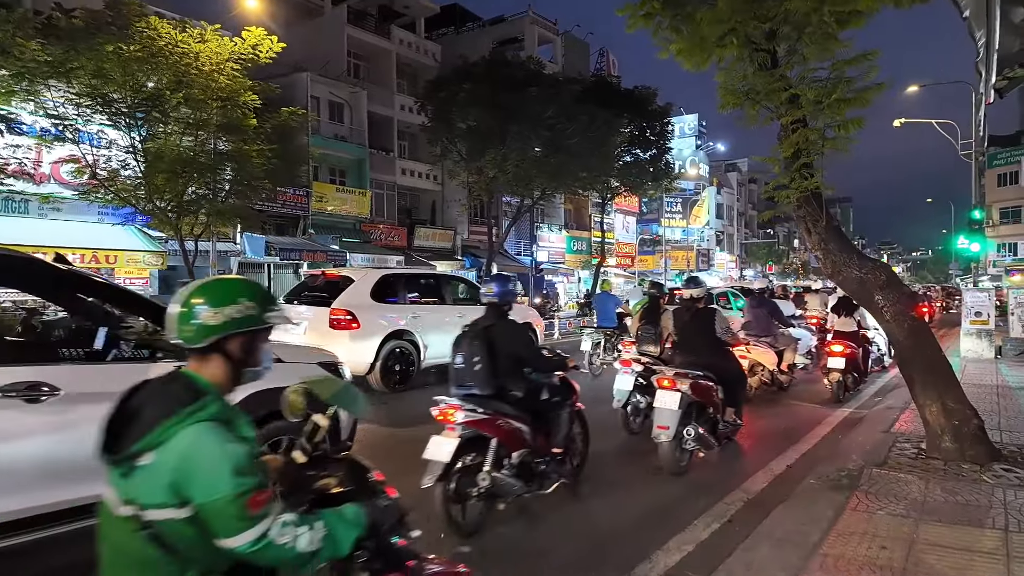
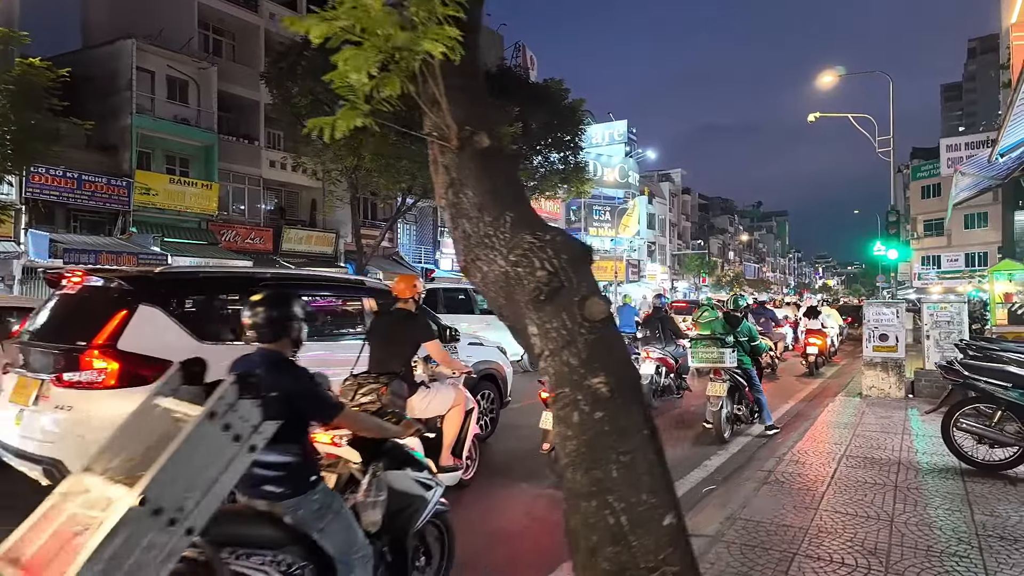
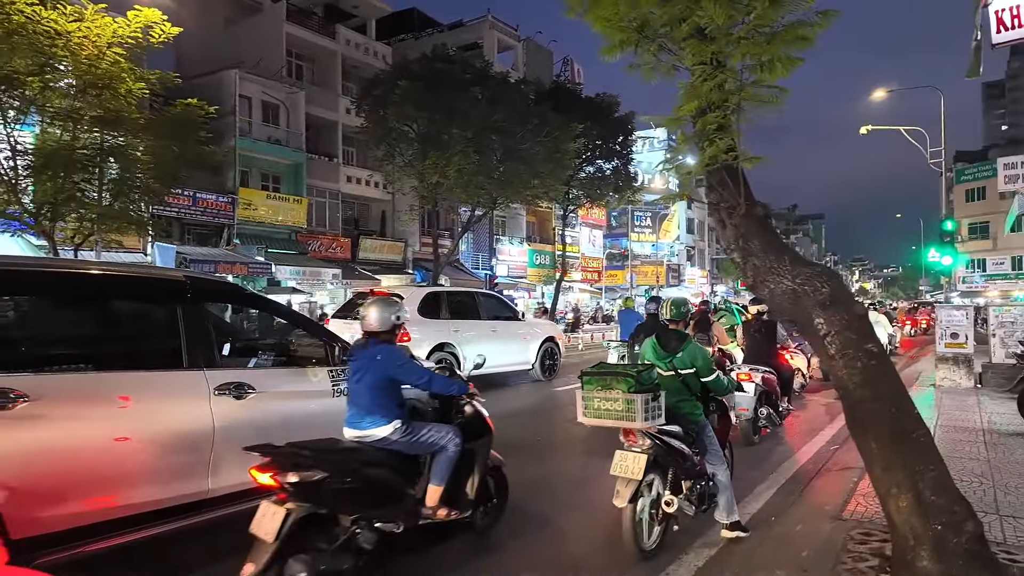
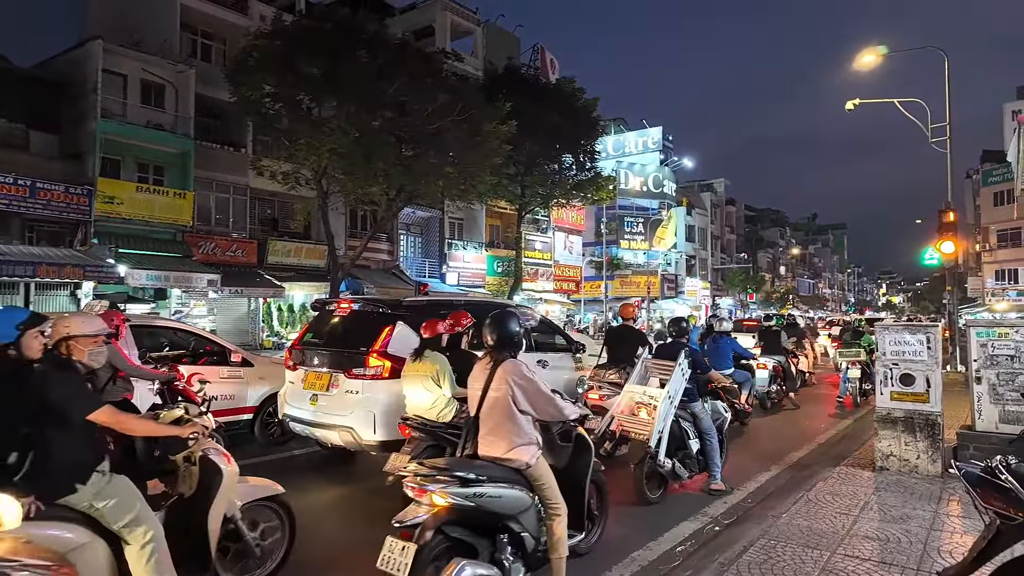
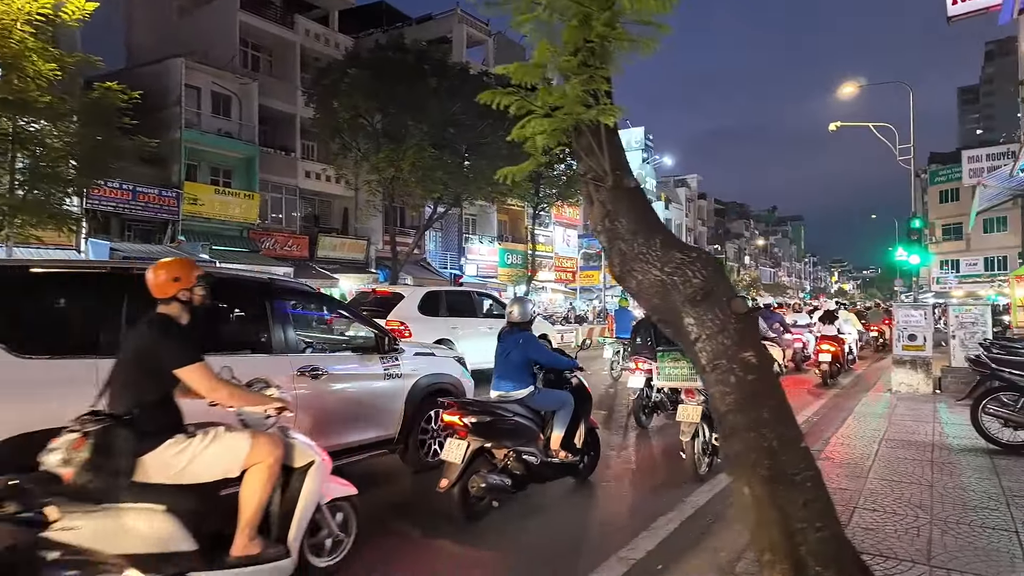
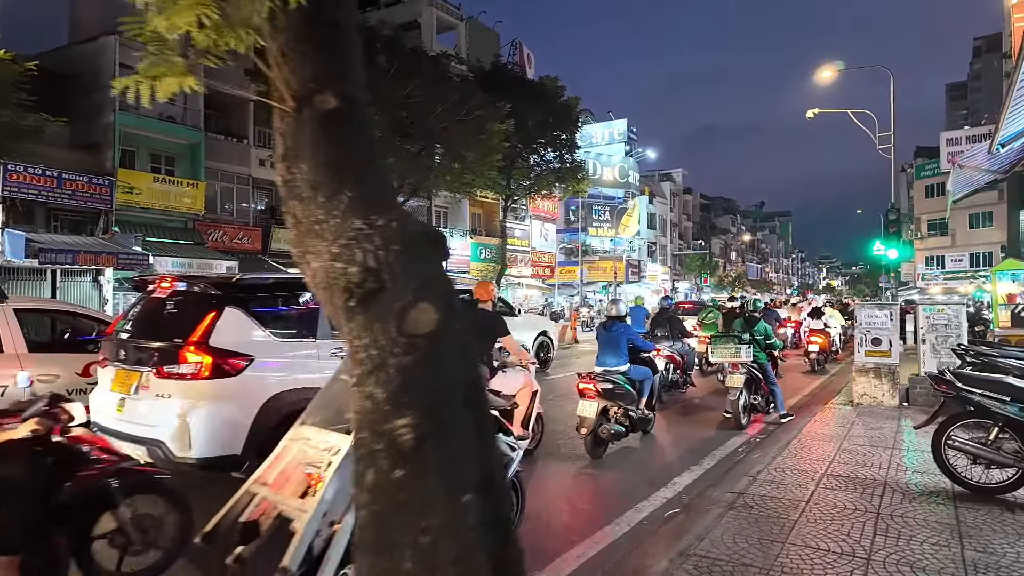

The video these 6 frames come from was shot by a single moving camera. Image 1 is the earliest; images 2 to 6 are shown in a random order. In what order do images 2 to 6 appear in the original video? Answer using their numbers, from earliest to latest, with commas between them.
3, 5, 2, 6, 4
